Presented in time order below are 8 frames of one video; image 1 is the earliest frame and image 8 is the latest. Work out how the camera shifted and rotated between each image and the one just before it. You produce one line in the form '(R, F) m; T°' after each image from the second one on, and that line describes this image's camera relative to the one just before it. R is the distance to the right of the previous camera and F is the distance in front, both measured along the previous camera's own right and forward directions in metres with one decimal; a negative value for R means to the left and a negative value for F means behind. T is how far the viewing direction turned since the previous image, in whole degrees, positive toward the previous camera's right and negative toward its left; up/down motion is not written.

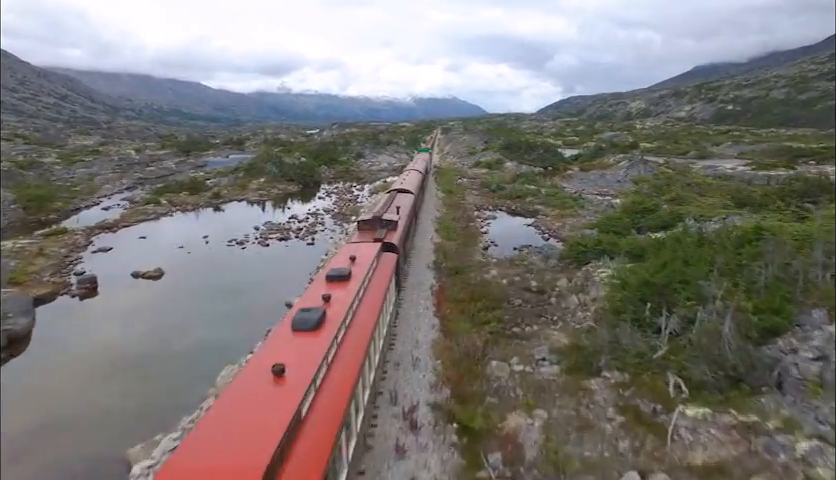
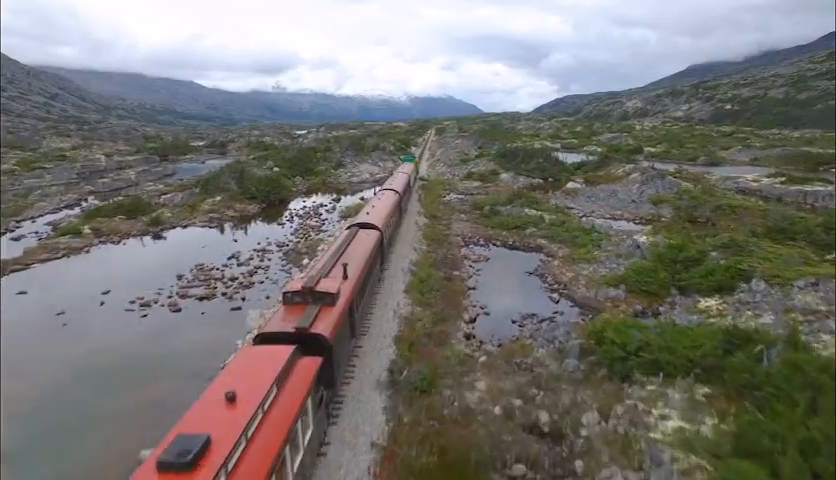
(+1.2, +6.9) m; 0°
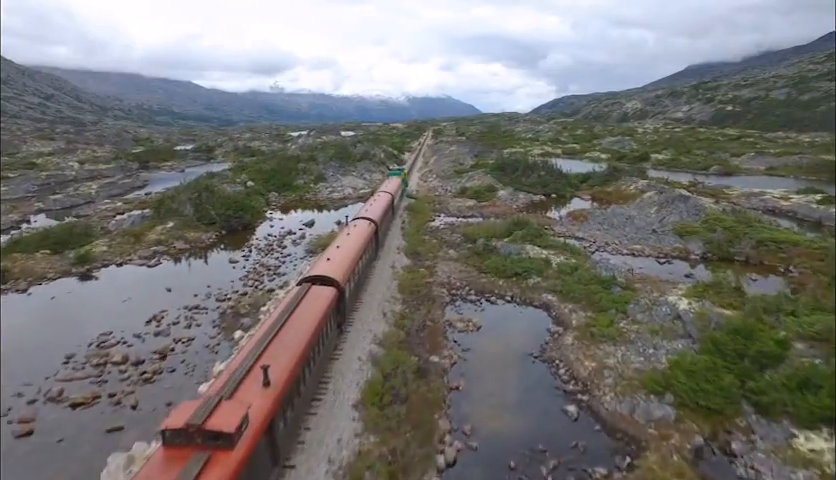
(+1.1, +6.0) m; 0°
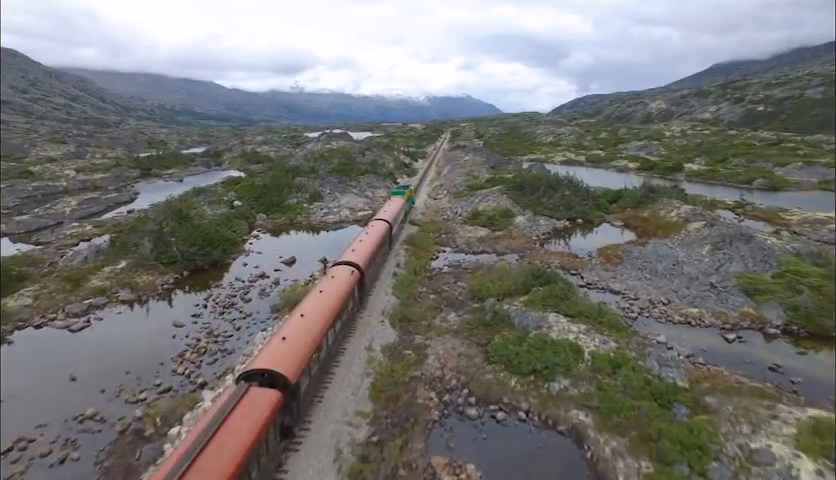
(+1.3, +6.6) m; -2°
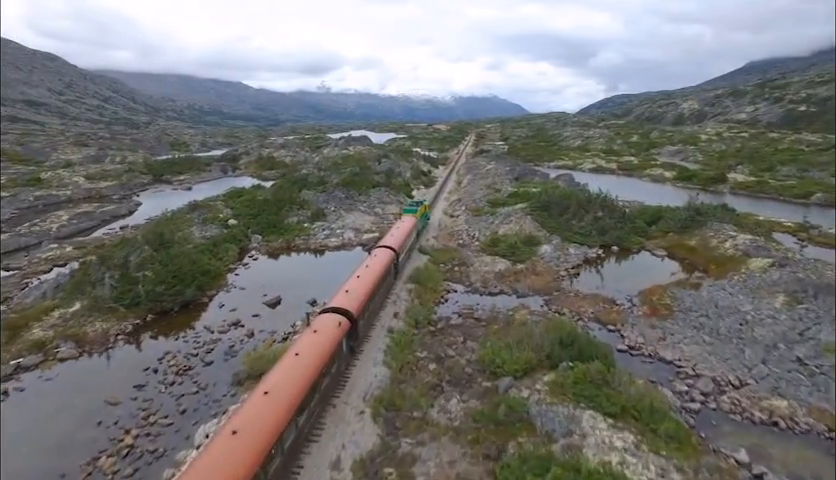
(+1.1, +5.4) m; -3°
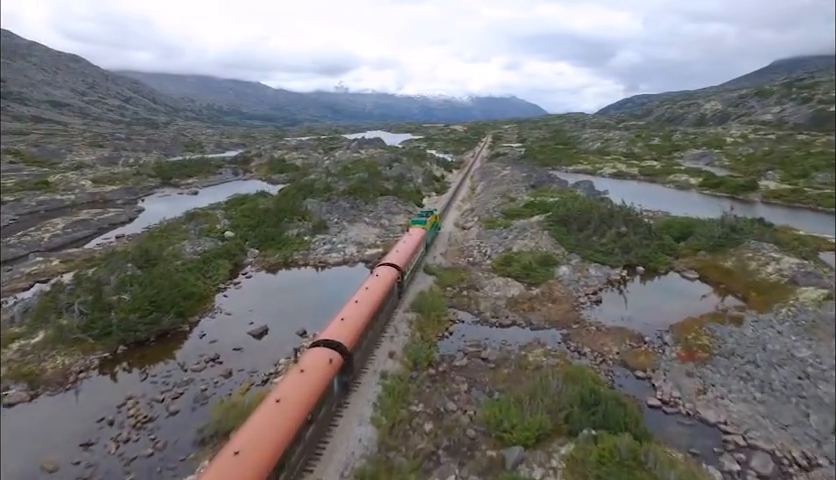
(+0.7, +3.2) m; -2°
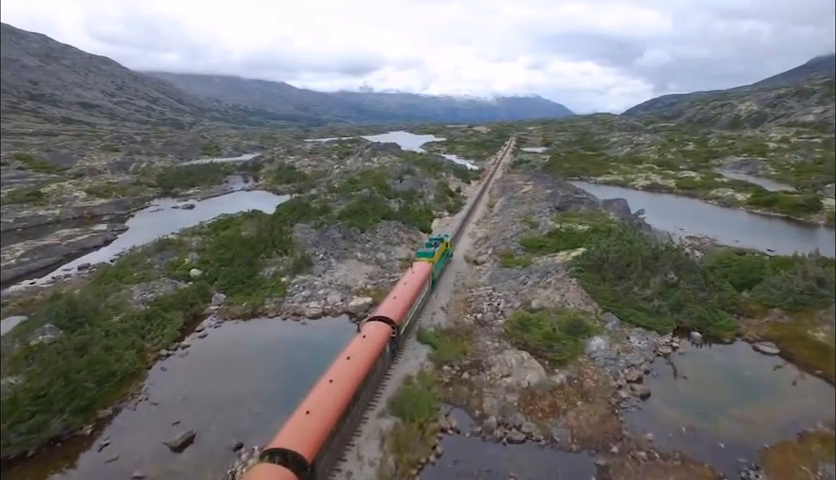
(+1.6, +7.6) m; -3°
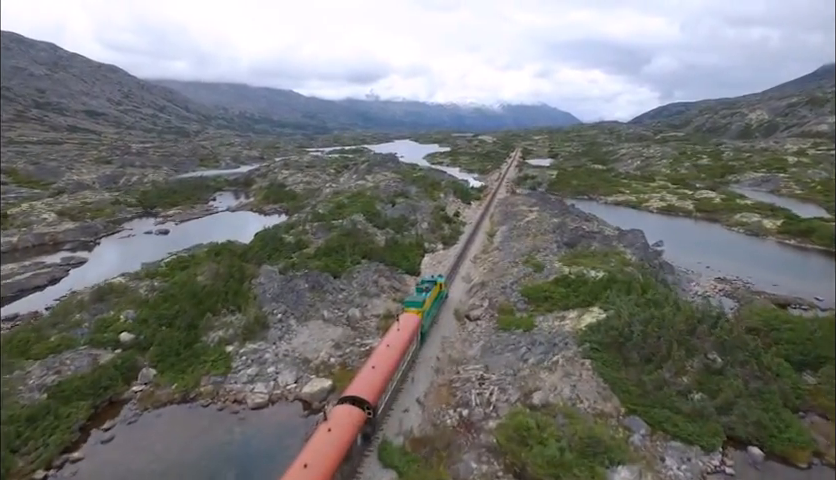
(+1.7, +6.8) m; -1°
